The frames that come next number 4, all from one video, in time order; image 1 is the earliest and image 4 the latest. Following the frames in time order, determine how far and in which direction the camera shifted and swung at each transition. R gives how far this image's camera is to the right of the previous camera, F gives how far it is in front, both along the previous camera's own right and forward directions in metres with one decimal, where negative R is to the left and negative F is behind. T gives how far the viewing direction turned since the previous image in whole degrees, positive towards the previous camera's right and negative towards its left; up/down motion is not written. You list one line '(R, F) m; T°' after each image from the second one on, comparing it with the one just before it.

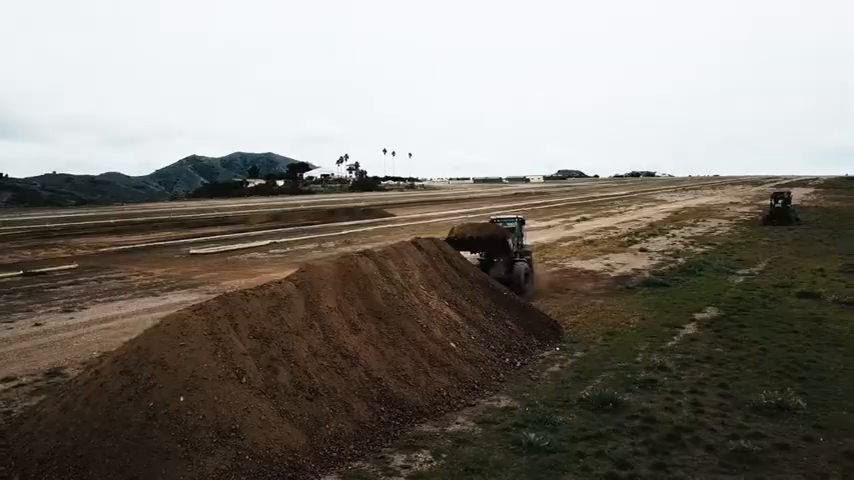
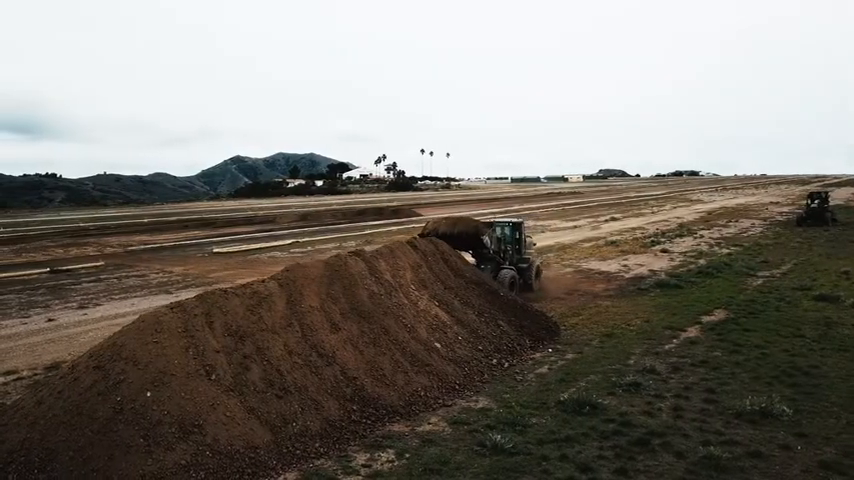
(+0.8, 0.0) m; -3°
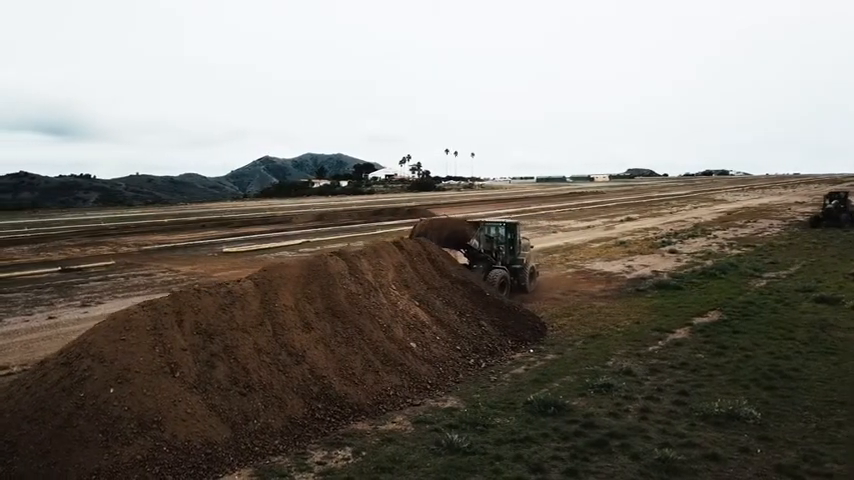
(+0.8, 0.0) m; -2°
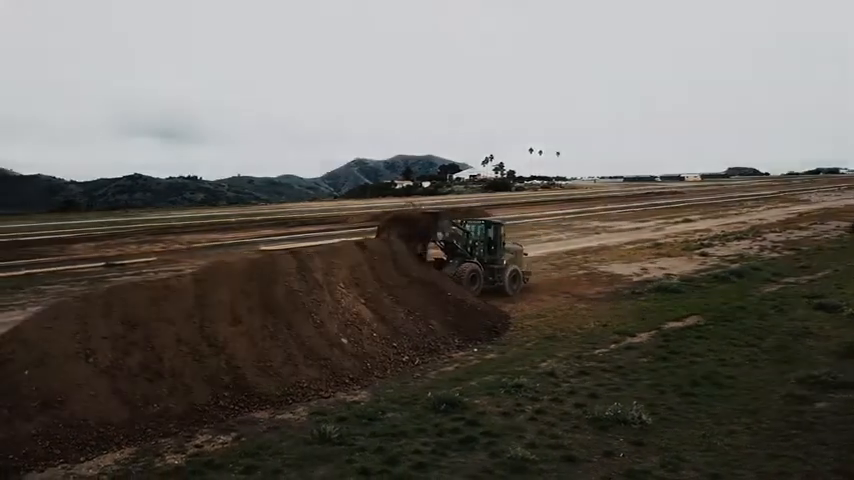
(+2.5, -0.2) m; -7°
